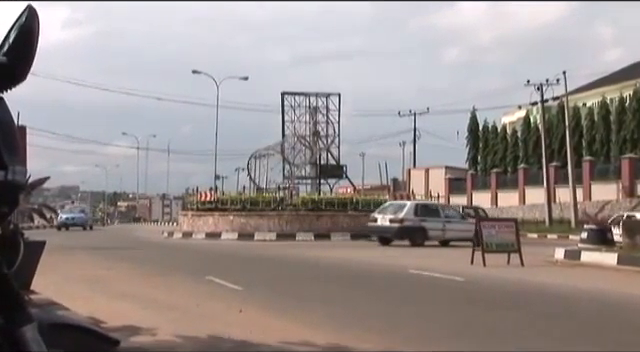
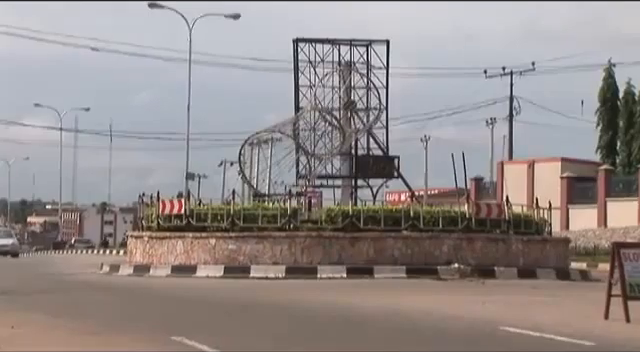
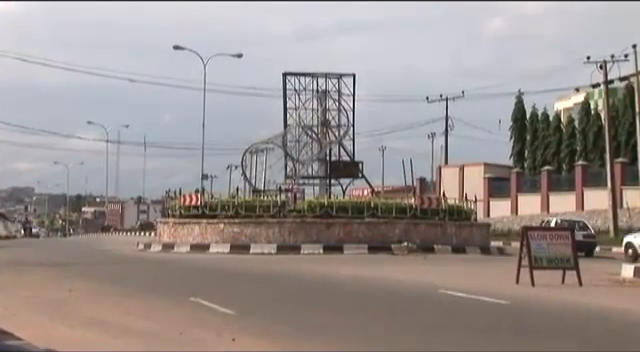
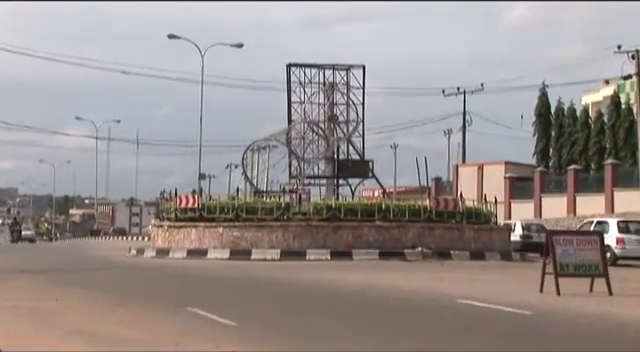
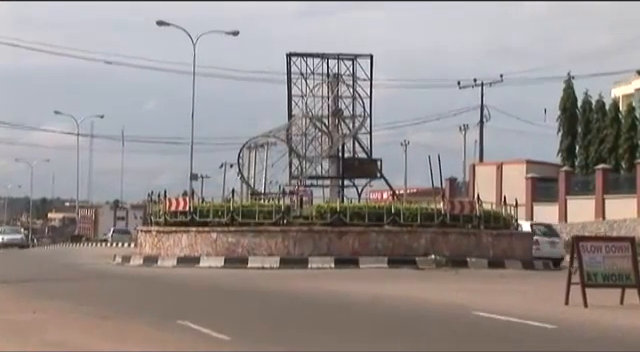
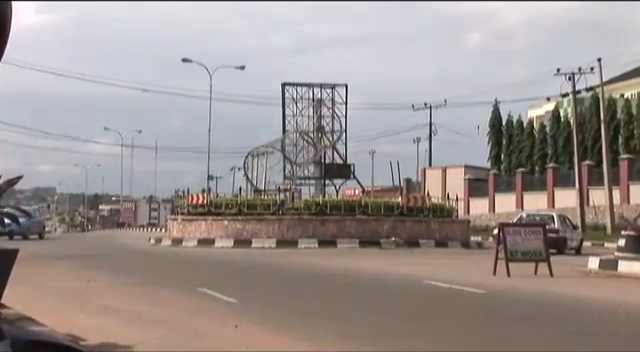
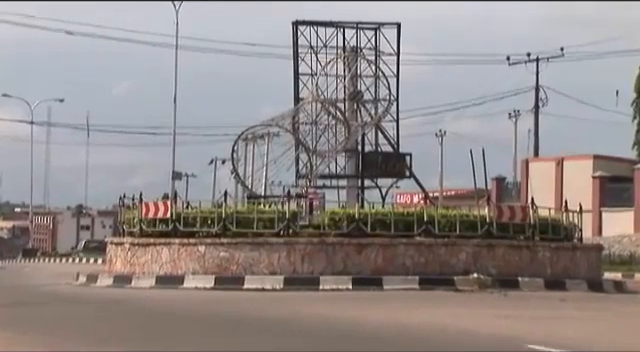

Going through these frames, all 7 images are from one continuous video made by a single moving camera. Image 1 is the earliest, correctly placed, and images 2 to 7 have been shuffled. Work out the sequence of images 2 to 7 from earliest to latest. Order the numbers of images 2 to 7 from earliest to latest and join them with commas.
6, 3, 4, 5, 2, 7
